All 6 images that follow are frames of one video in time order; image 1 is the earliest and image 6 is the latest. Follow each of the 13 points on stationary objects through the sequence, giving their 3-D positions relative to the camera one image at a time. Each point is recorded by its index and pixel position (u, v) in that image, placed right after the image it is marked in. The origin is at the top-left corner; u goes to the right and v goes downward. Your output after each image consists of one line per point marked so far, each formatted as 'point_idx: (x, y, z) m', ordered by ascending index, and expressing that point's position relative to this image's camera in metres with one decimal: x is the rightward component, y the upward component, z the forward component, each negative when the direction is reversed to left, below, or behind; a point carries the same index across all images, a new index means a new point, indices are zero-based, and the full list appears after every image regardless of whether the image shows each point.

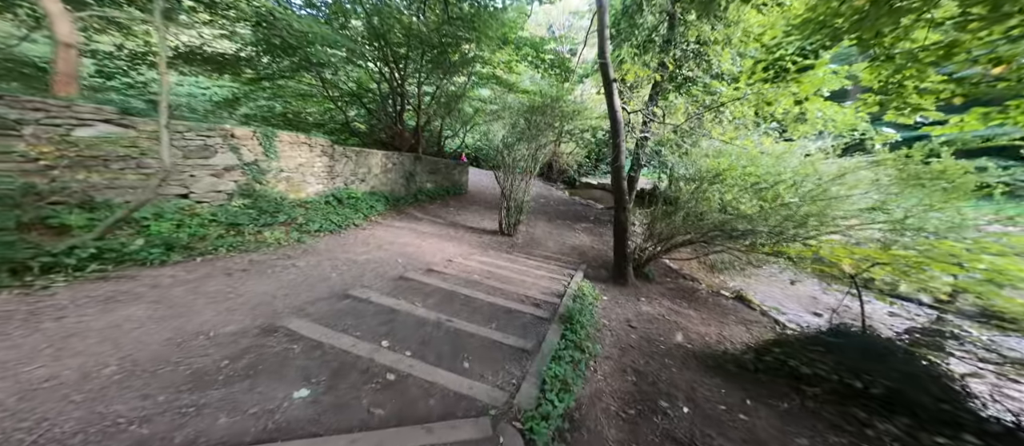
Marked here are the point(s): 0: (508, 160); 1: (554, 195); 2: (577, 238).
0: (-0.1, +1.6, +7.7) m
1: (+1.9, +1.3, +13.5) m
2: (+1.9, -0.4, +8.9) m
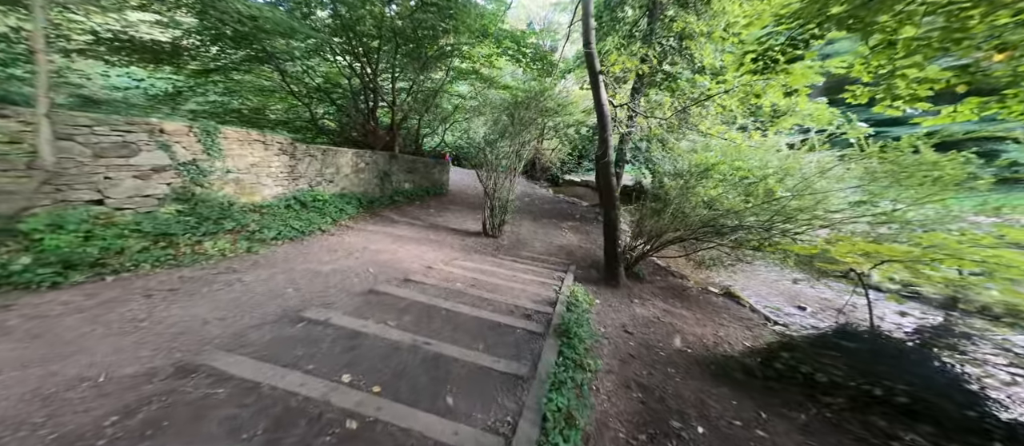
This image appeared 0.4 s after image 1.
0: (-0.5, +1.5, +7.3) m
1: (+1.2, +1.3, +13.1) m
2: (+1.4, -0.4, +8.5) m
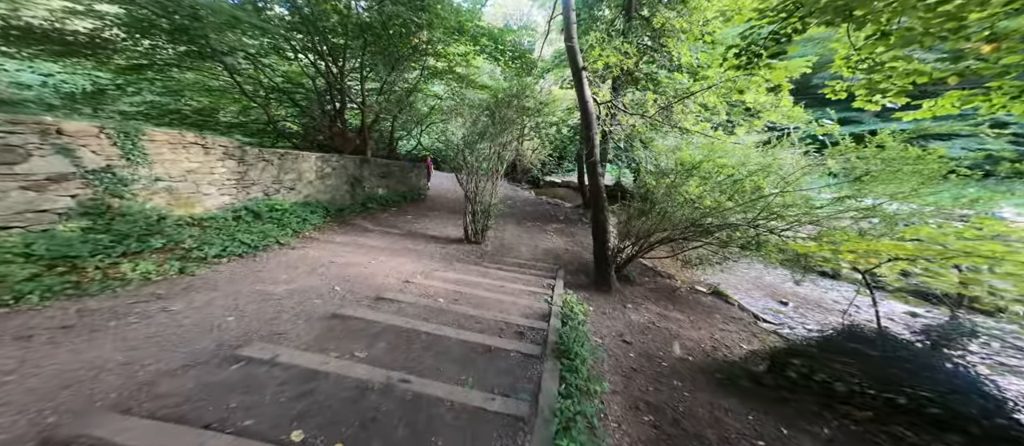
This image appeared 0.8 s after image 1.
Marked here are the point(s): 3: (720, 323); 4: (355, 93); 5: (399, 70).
0: (-0.9, +1.4, +6.9) m
1: (+0.4, +1.2, +12.8) m
2: (+1.0, -0.4, +8.2) m
3: (+3.8, -1.8, +5.6) m
4: (-4.5, +3.7, +8.8) m
5: (-3.1, +4.2, +8.7) m
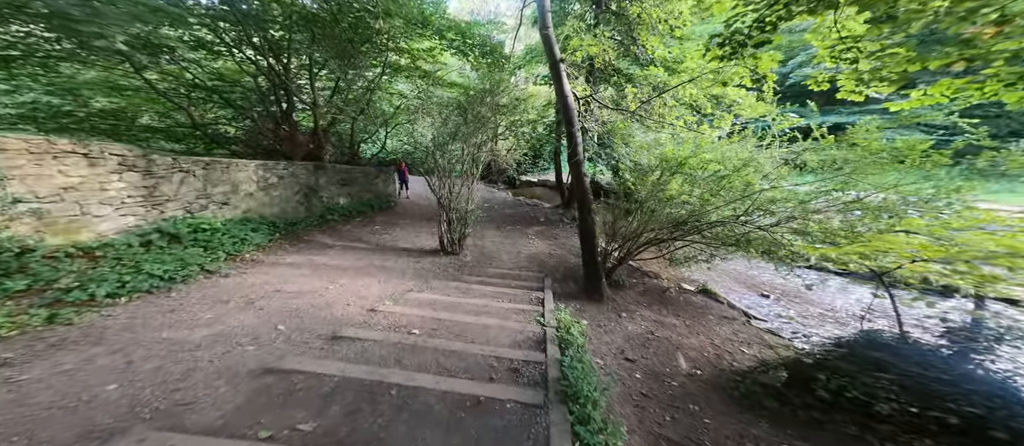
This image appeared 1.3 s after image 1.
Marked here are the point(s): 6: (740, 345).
0: (-1.4, +1.2, +6.2) m
1: (-0.6, +1.0, +12.2) m
2: (+0.5, -0.5, +7.7) m
3: (+3.5, -1.8, +5.3) m
4: (-5.2, +3.3, +7.8) m
5: (-3.9, +3.9, +7.8) m
6: (+3.4, -1.9, +4.7) m
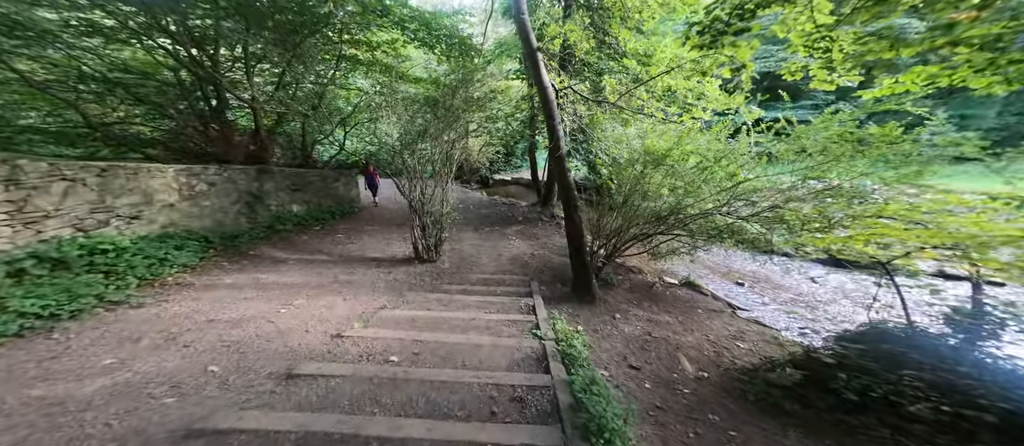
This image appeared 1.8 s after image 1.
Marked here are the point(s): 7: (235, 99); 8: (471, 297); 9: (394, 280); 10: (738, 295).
0: (-1.8, +1.1, +5.6) m
1: (-1.6, +1.0, +11.7) m
2: (0.0, -0.6, +7.3) m
3: (+3.3, -1.6, +5.2) m
4: (-5.9, +3.1, +6.9) m
5: (-4.5, +3.7, +7.0) m
6: (+3.3, -1.7, +4.6) m
7: (-6.0, +2.8, +7.0) m
8: (-0.6, -1.1, +4.5) m
9: (-1.8, -0.9, +4.8) m
10: (+5.1, -1.6, +7.1) m
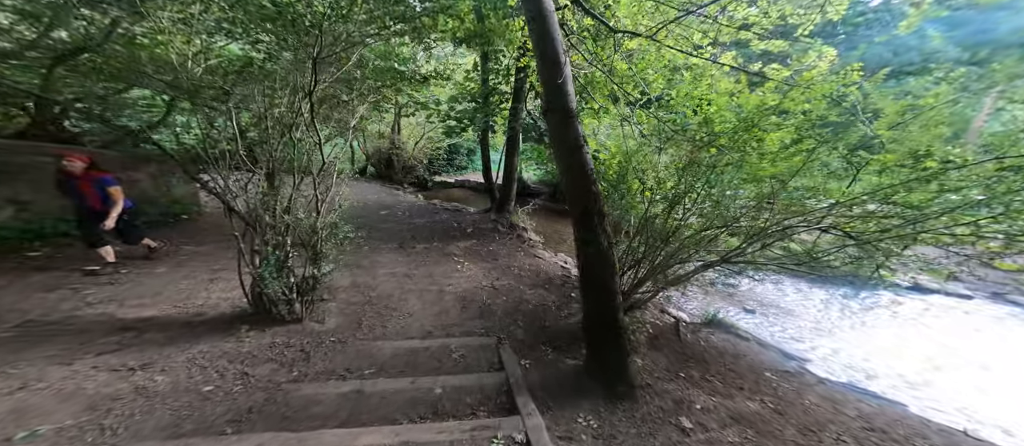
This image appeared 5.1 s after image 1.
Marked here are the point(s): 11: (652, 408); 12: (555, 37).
0: (-2.3, +1.0, +2.7) m
1: (-3.2, +0.4, +8.7) m
2: (-0.8, -0.8, +4.5) m
3: (+2.9, -1.7, +3.1) m
4: (-6.5, +2.8, +3.2) m
5: (-5.3, +3.5, +3.6) m
6: (+3.0, -1.8, +2.4) m
7: (-6.7, +2.6, +3.3) m
8: (-0.8, -1.1, +1.7) m
9: (-2.1, -1.0, +1.7) m
10: (+4.3, -1.8, +5.3) m
11: (+1.1, -1.4, +2.5) m
12: (+0.3, +1.7, +2.7) m
